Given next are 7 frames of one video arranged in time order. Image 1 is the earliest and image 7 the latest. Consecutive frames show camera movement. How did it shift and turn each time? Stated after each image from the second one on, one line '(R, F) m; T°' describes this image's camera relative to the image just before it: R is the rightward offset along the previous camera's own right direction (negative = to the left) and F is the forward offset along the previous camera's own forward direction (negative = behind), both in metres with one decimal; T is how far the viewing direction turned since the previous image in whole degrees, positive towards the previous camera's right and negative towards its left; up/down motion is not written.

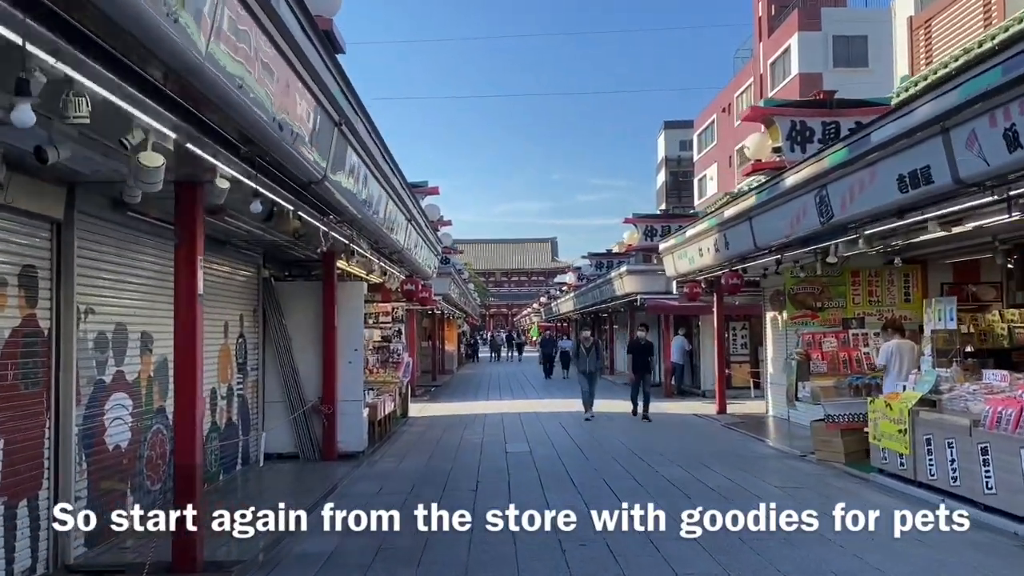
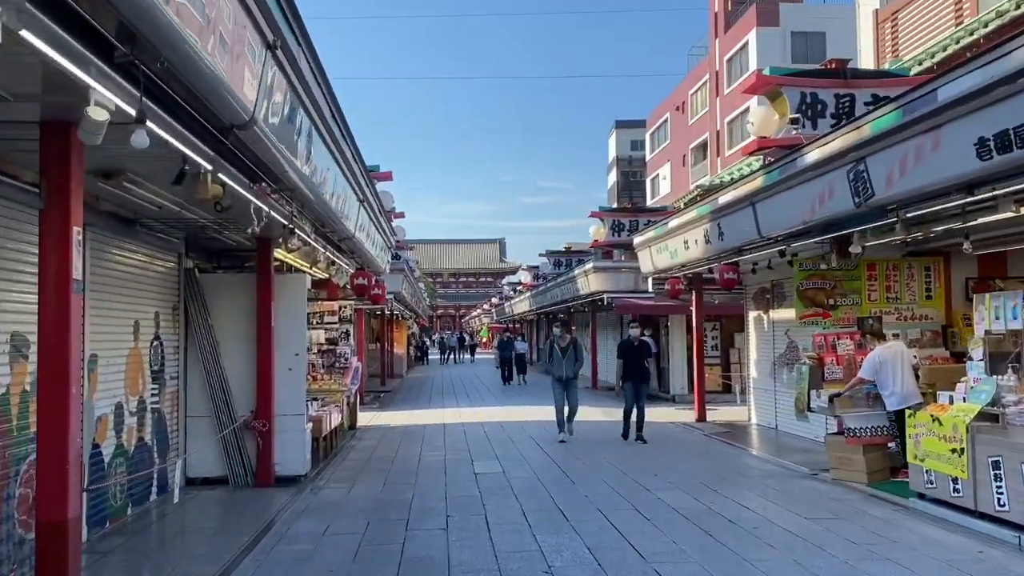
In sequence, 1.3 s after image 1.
(-0.2, +1.5) m; +4°
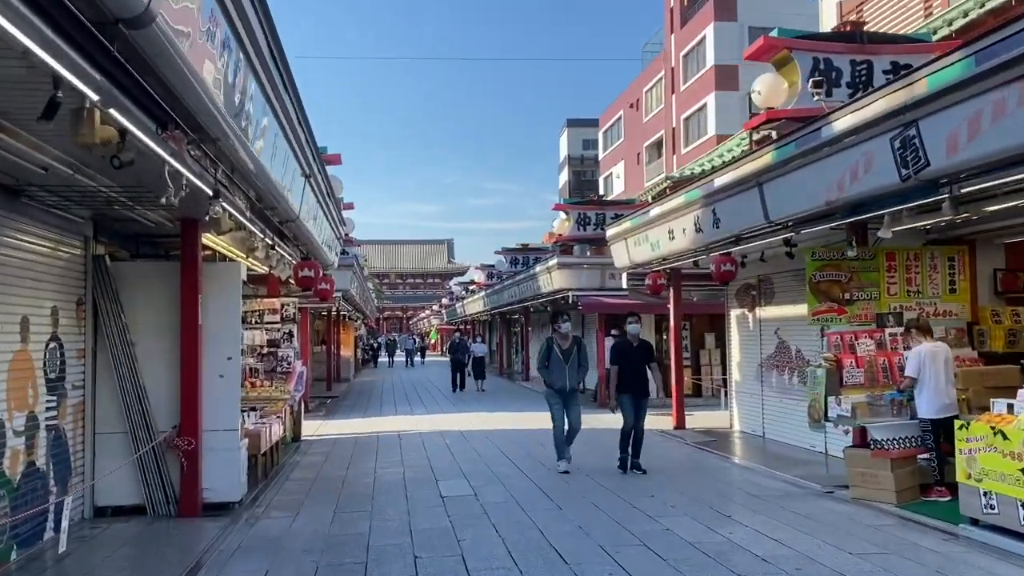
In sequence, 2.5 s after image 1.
(-0.2, +1.3) m; +3°
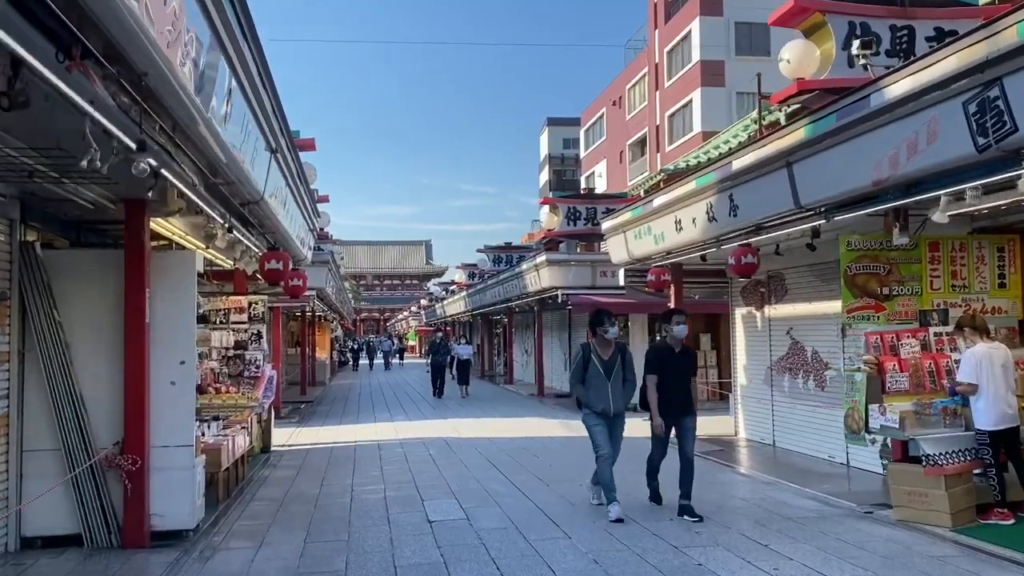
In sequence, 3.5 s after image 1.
(-0.2, +1.0) m; +1°
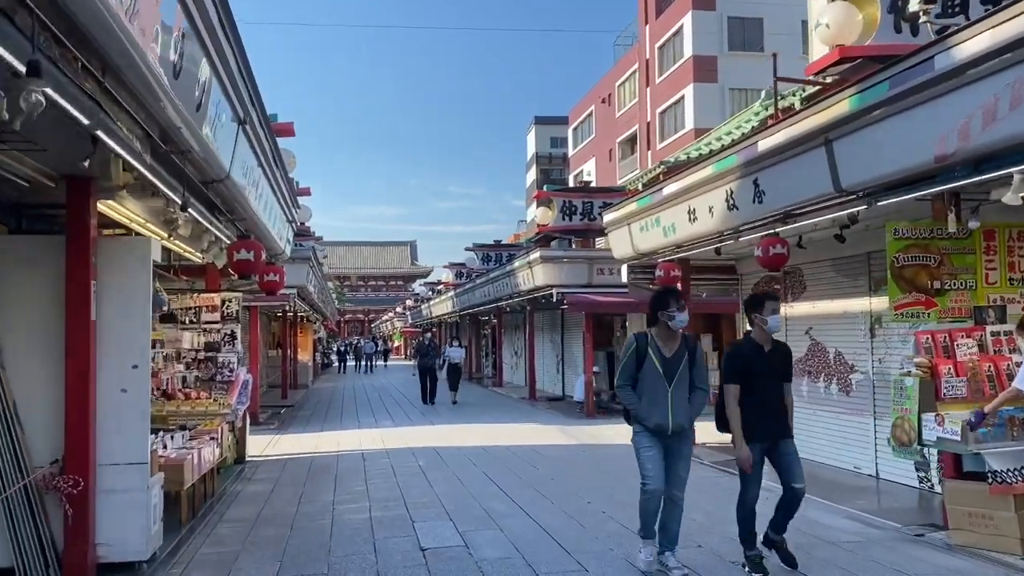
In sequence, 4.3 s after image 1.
(-0.1, +0.9) m; +1°
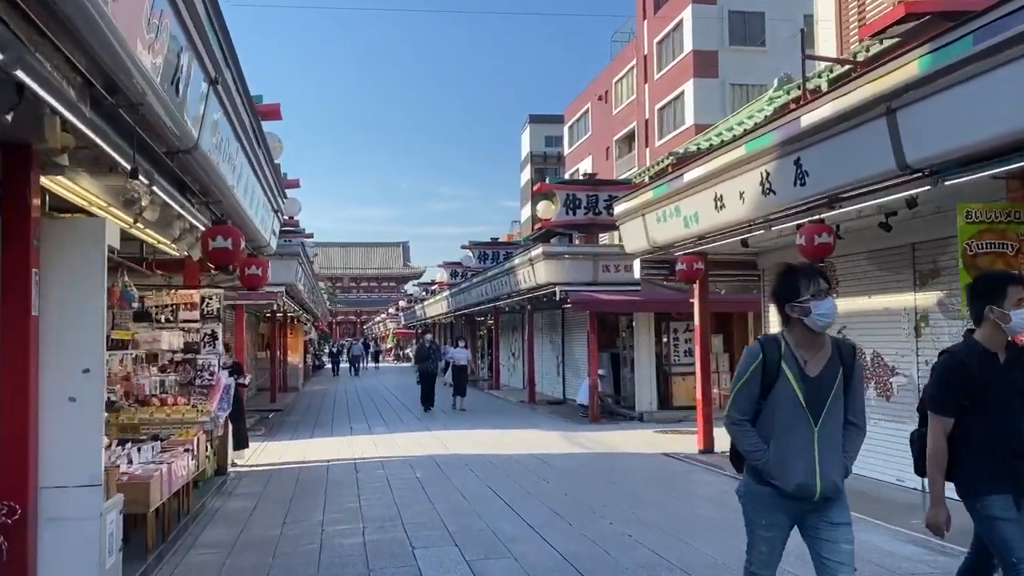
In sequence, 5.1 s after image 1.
(-0.1, +0.8) m; +1°
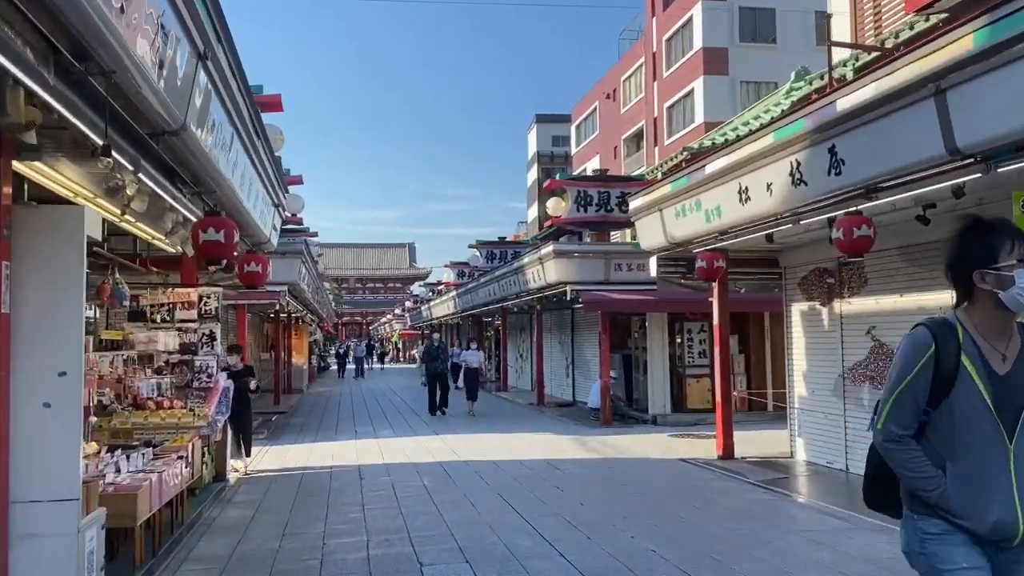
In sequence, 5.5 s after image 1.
(-0.1, +0.4) m; 0°
